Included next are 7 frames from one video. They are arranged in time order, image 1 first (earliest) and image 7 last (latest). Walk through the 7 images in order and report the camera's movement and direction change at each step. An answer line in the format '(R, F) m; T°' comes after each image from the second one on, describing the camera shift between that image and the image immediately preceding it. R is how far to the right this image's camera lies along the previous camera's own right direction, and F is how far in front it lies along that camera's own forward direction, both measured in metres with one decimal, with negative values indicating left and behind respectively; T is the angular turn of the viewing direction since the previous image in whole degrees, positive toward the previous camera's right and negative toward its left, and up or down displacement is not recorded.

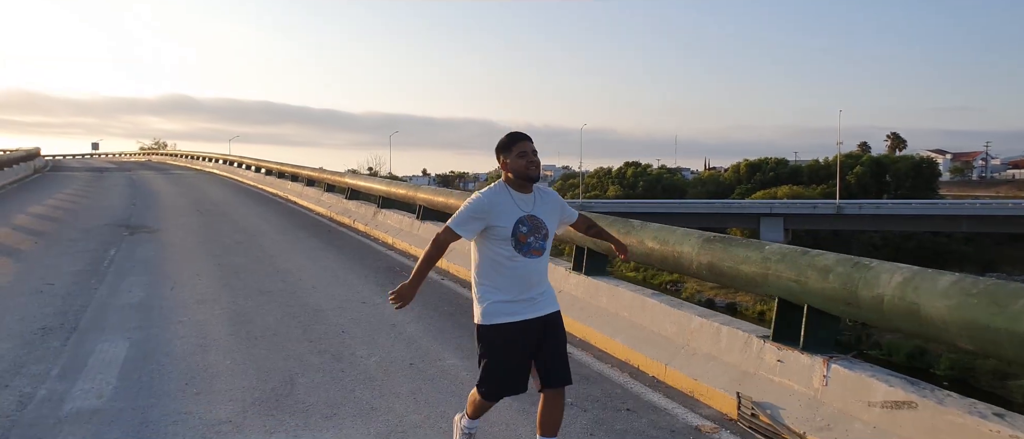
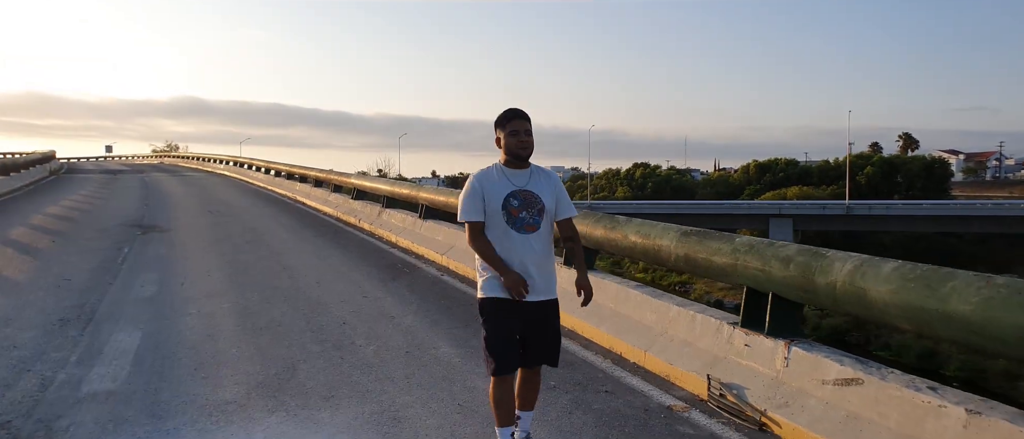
(+0.2, -0.3) m; -1°
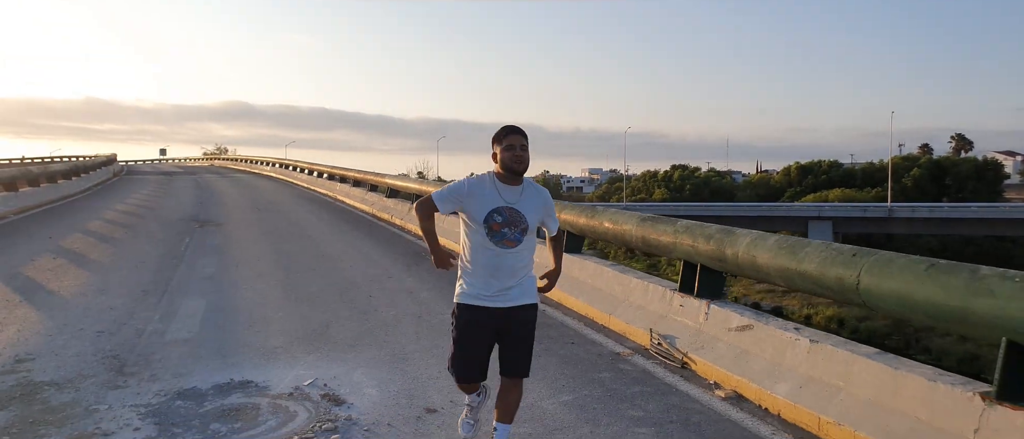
(+0.5, -1.2) m; -3°
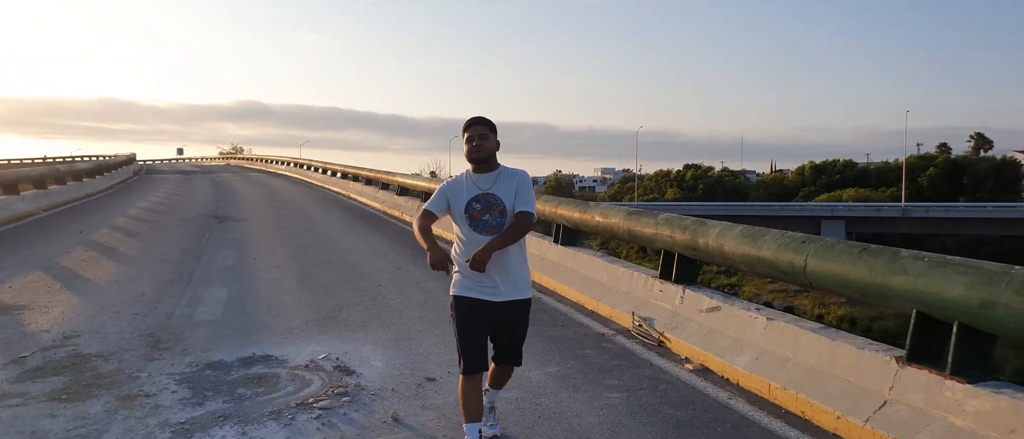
(+0.2, -0.6) m; -1°
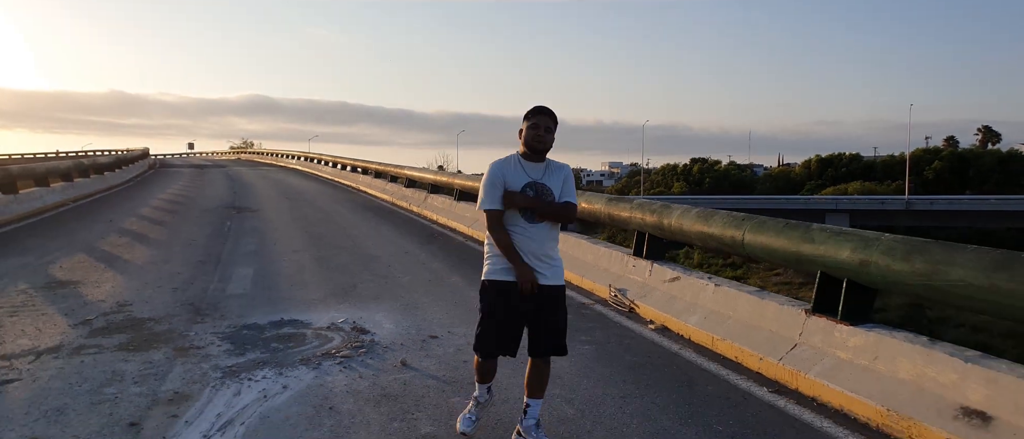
(+0.2, -0.9) m; -1°
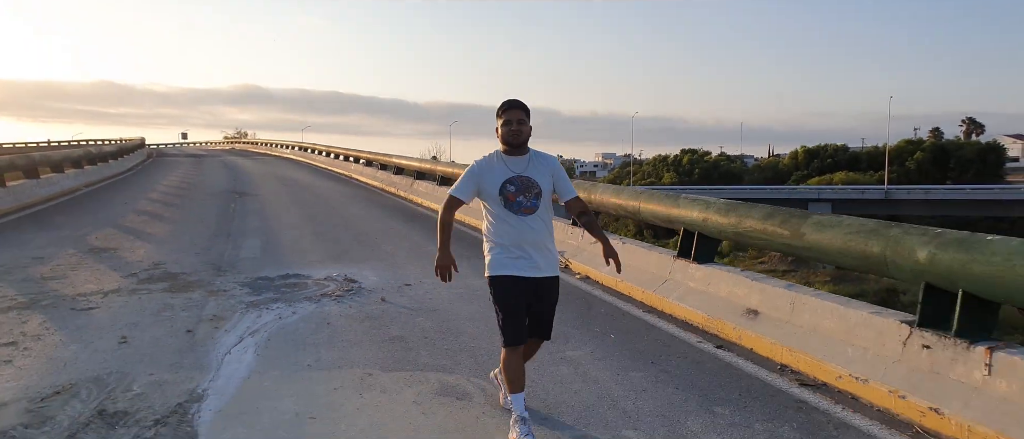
(+0.4, -1.7) m; +1°
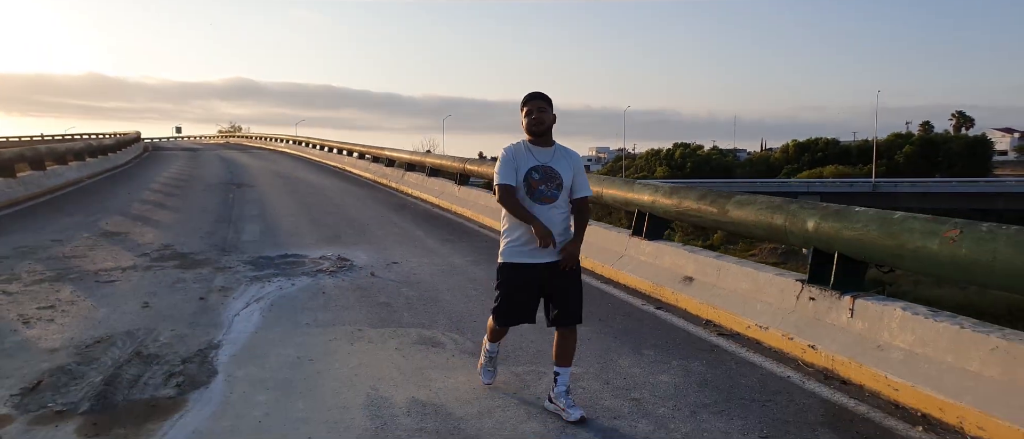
(+0.2, -0.8) m; 0°
